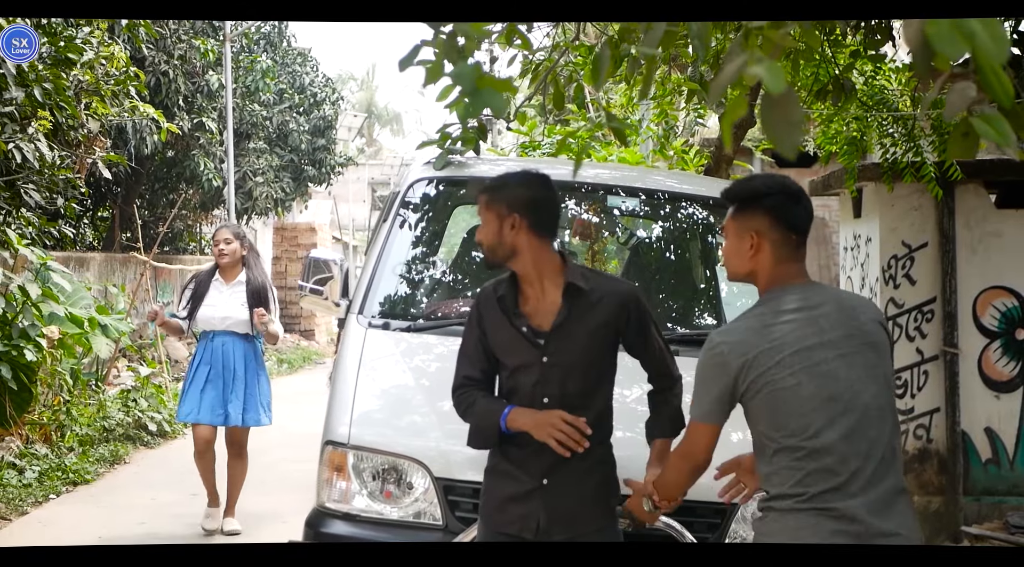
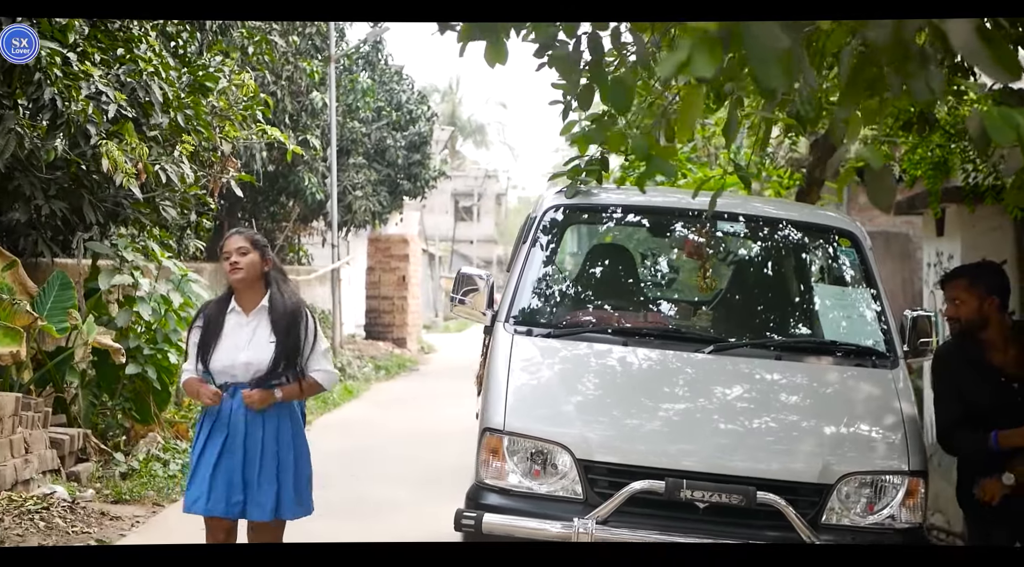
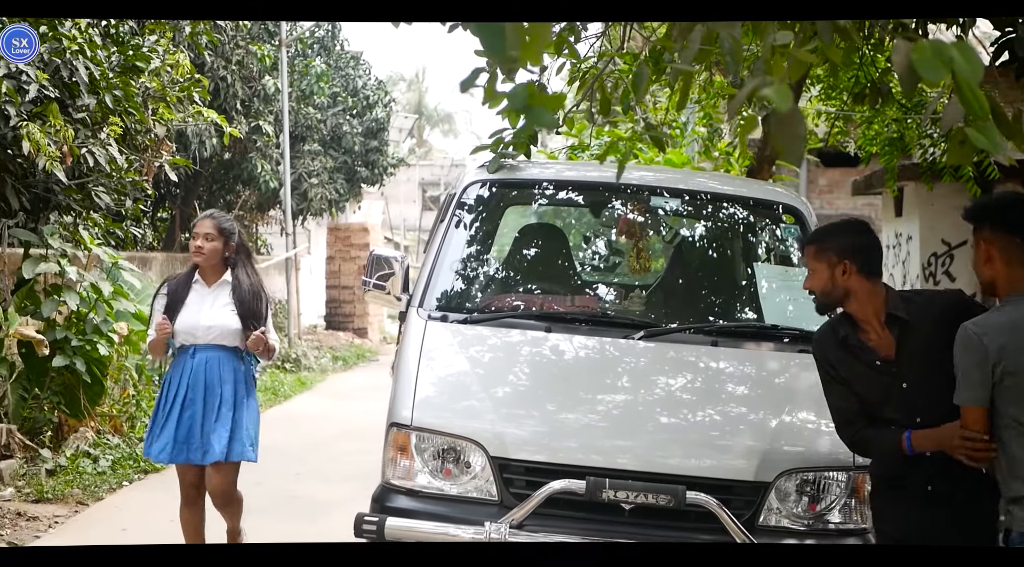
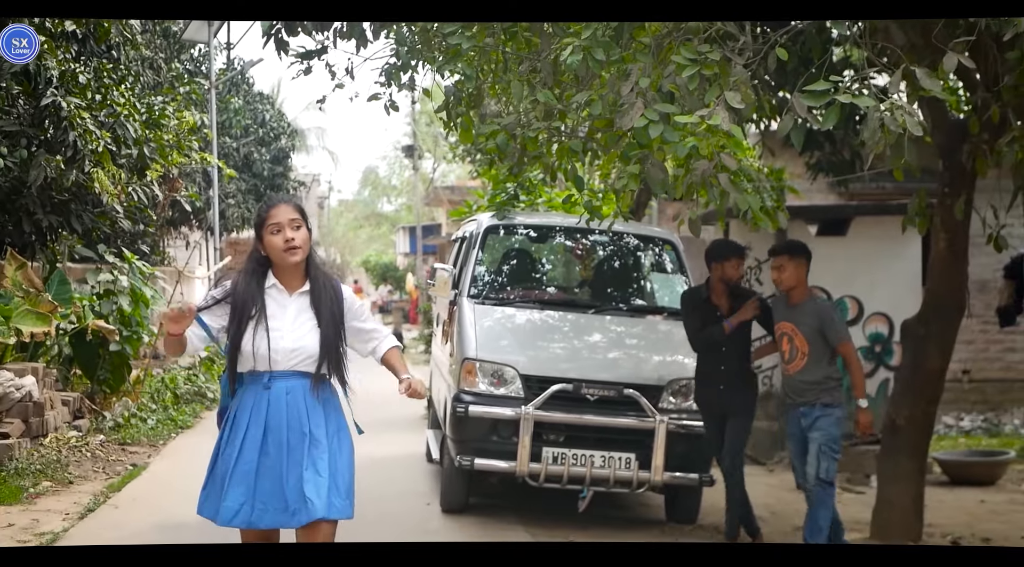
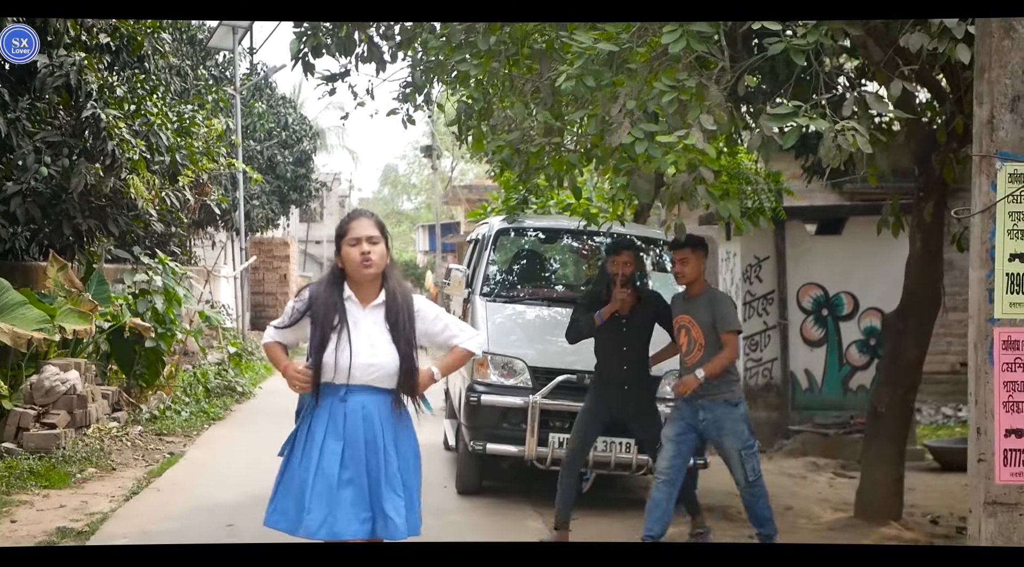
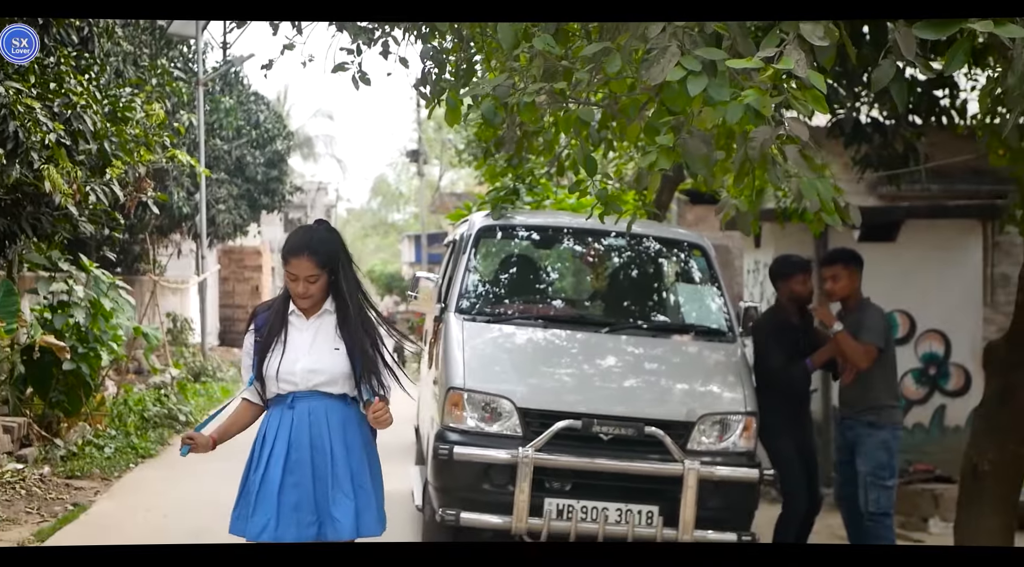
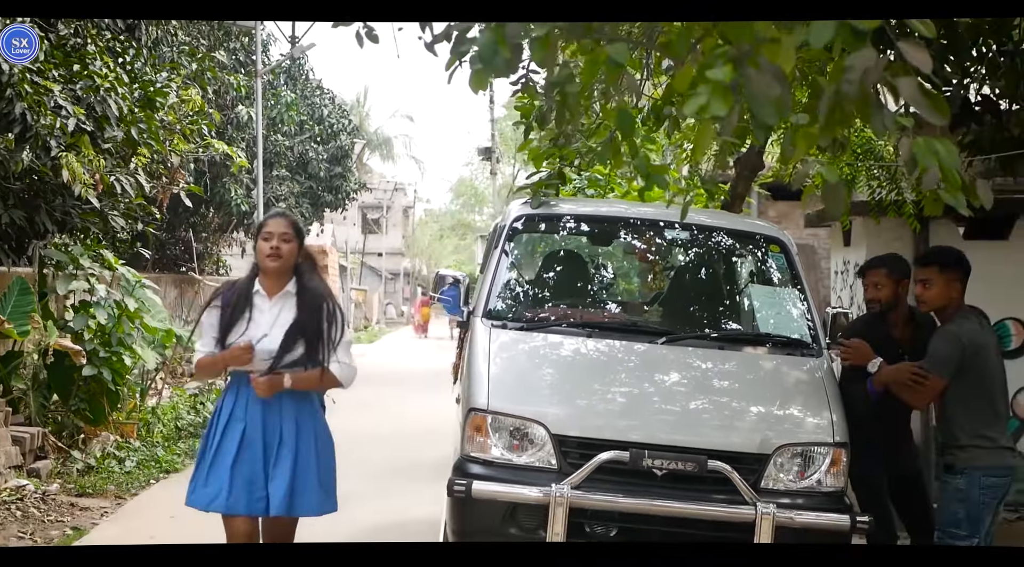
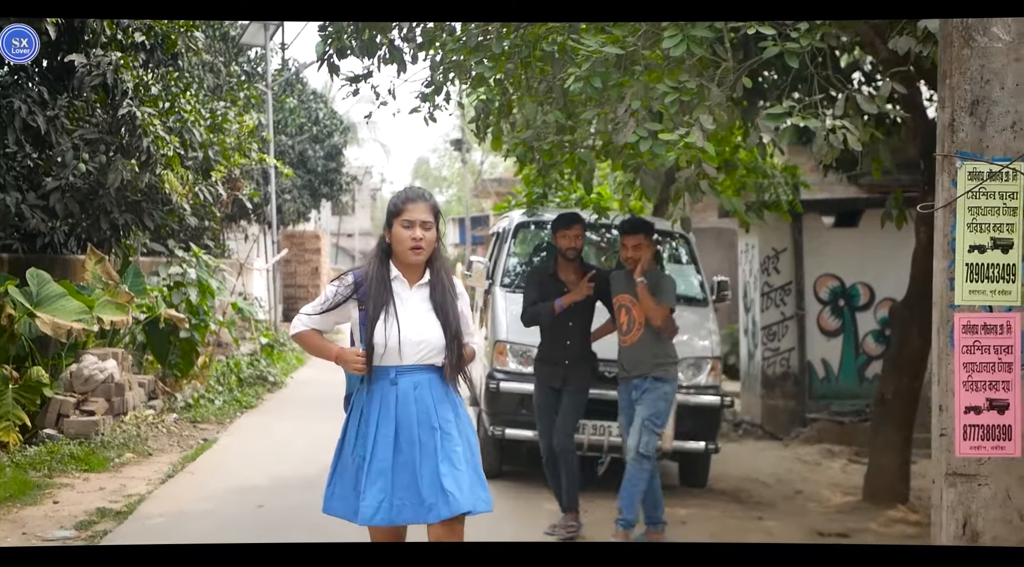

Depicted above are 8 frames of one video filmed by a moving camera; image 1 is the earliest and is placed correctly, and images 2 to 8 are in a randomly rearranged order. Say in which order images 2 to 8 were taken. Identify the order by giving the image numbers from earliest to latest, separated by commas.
3, 2, 7, 6, 4, 5, 8
